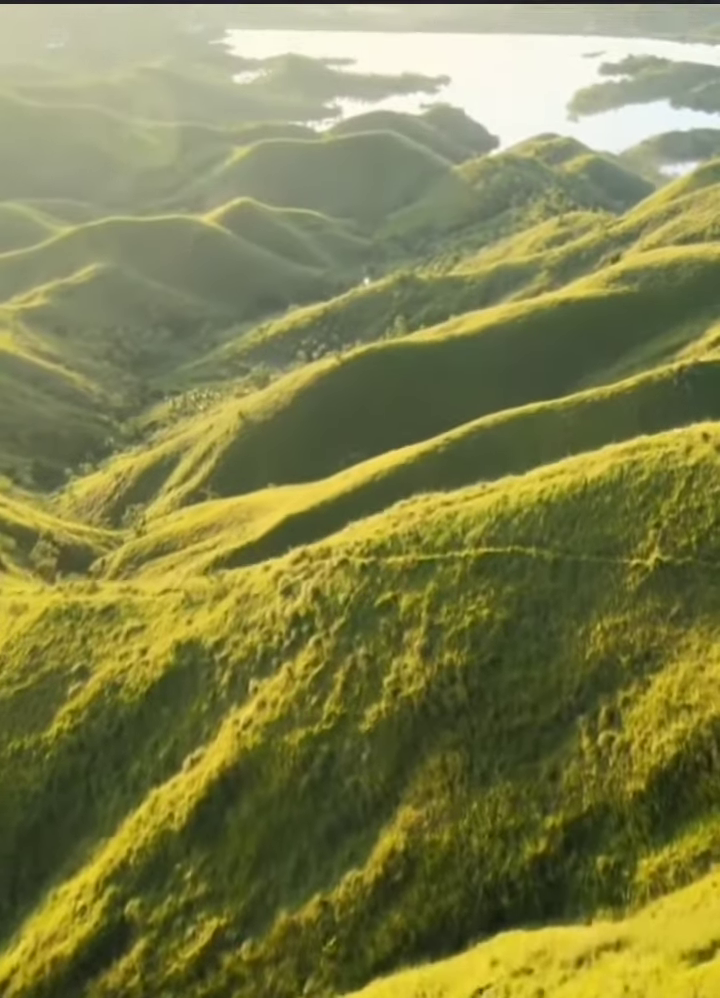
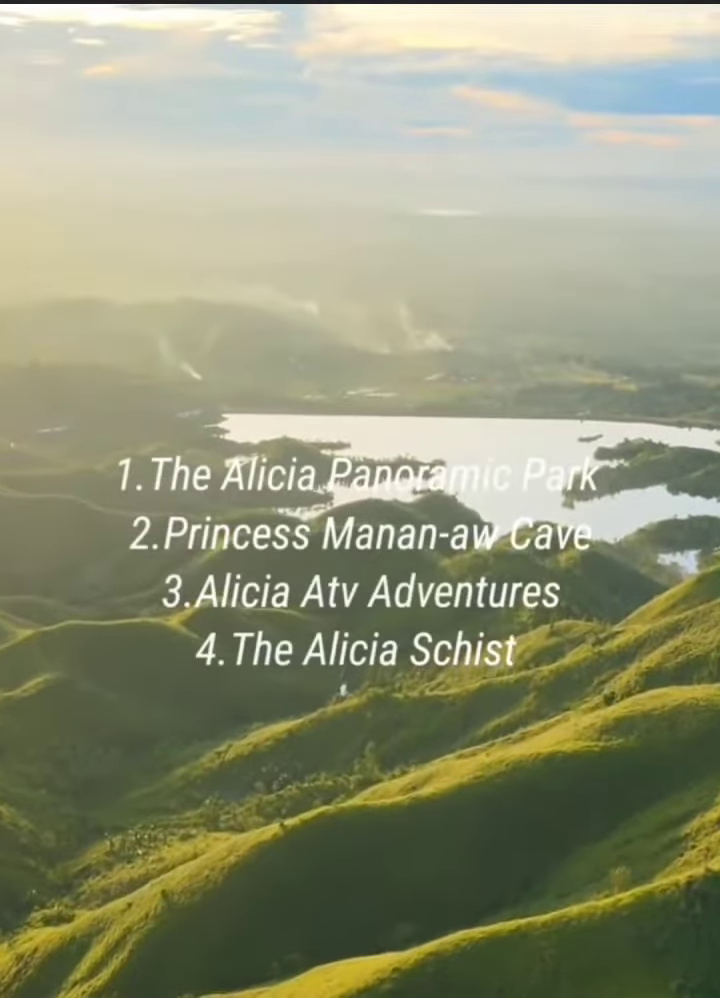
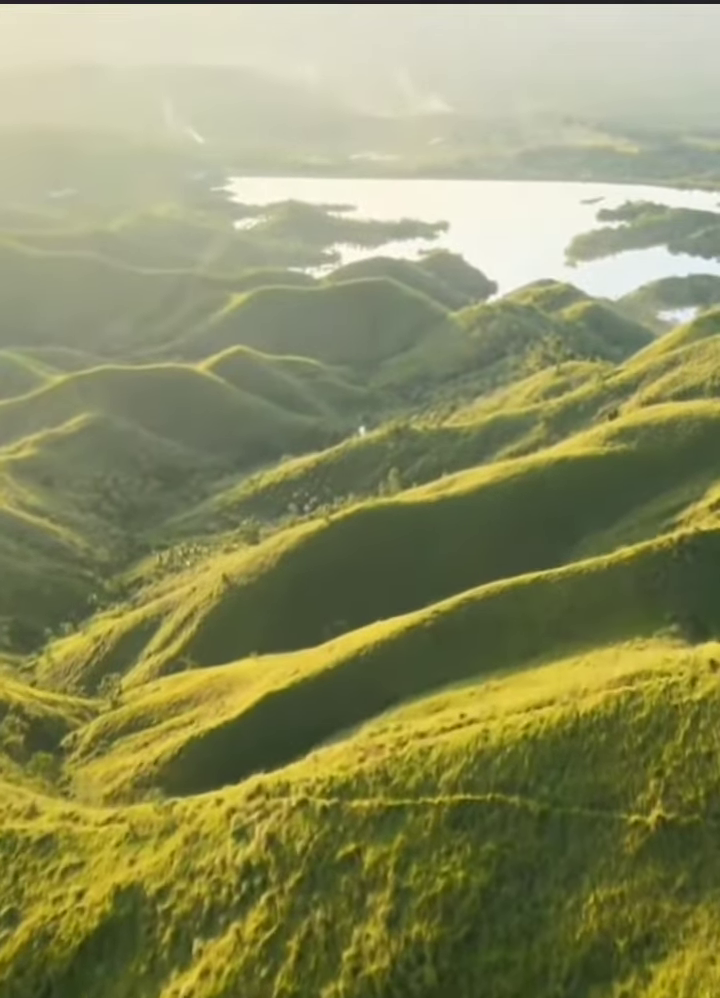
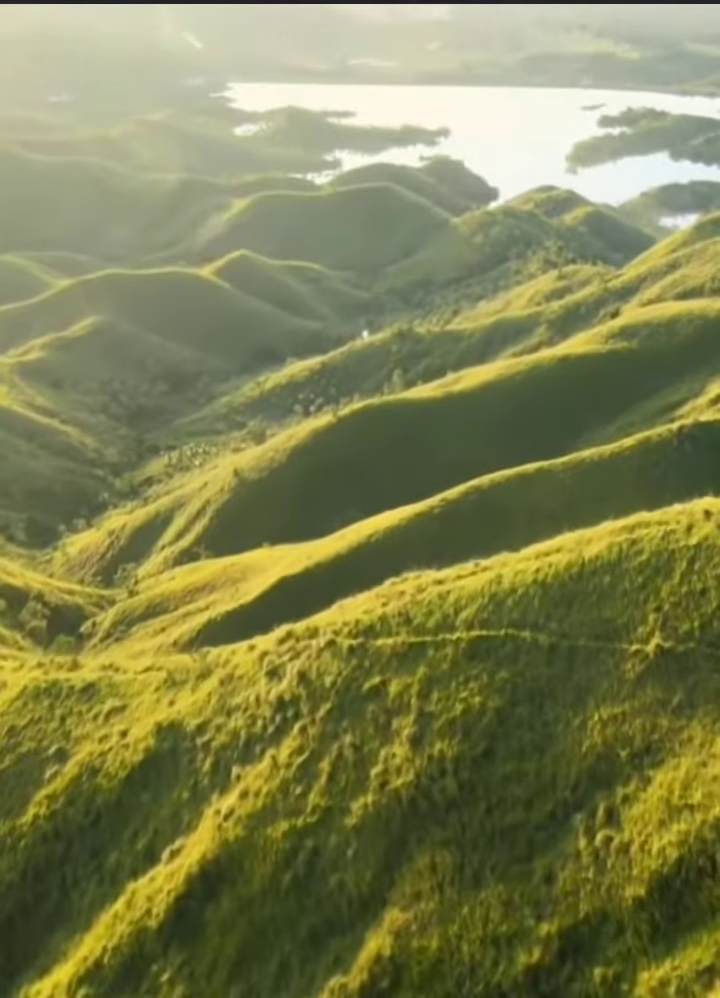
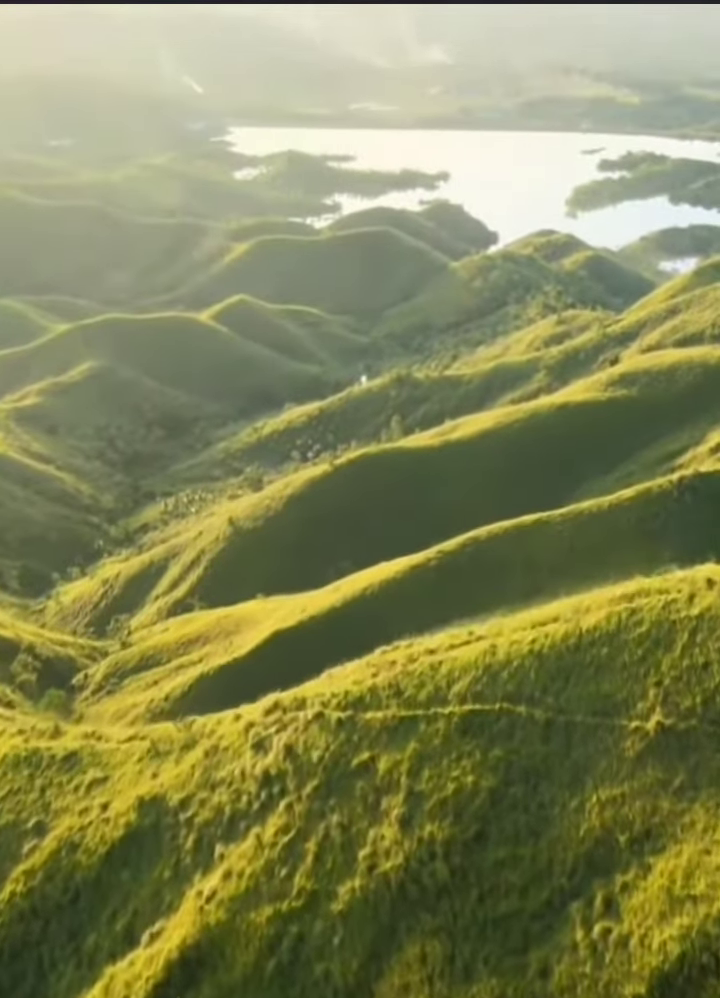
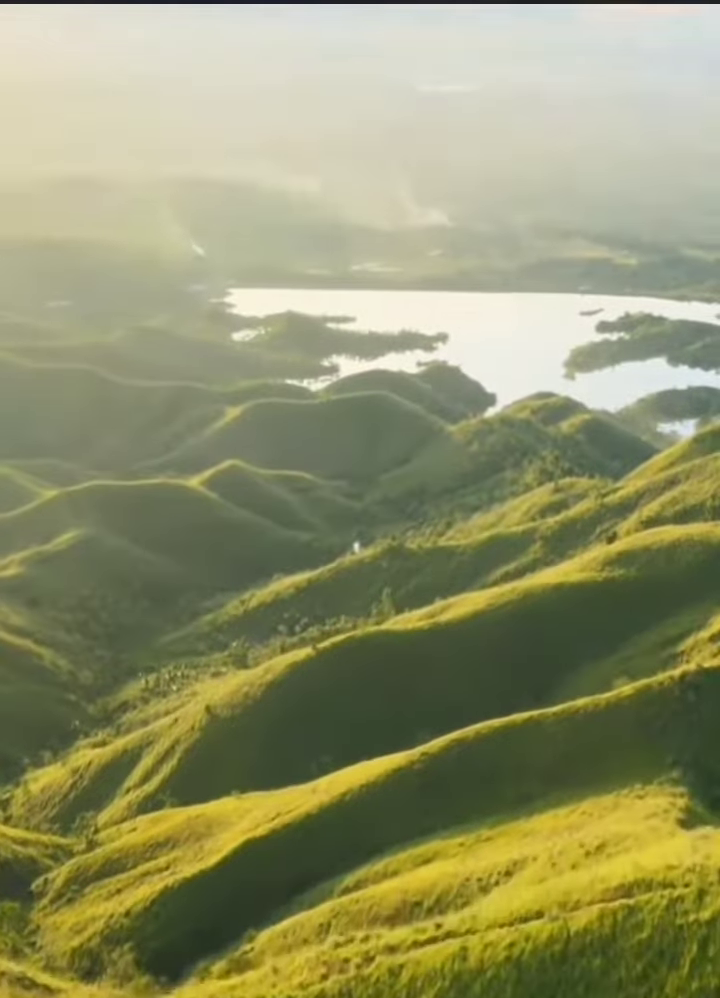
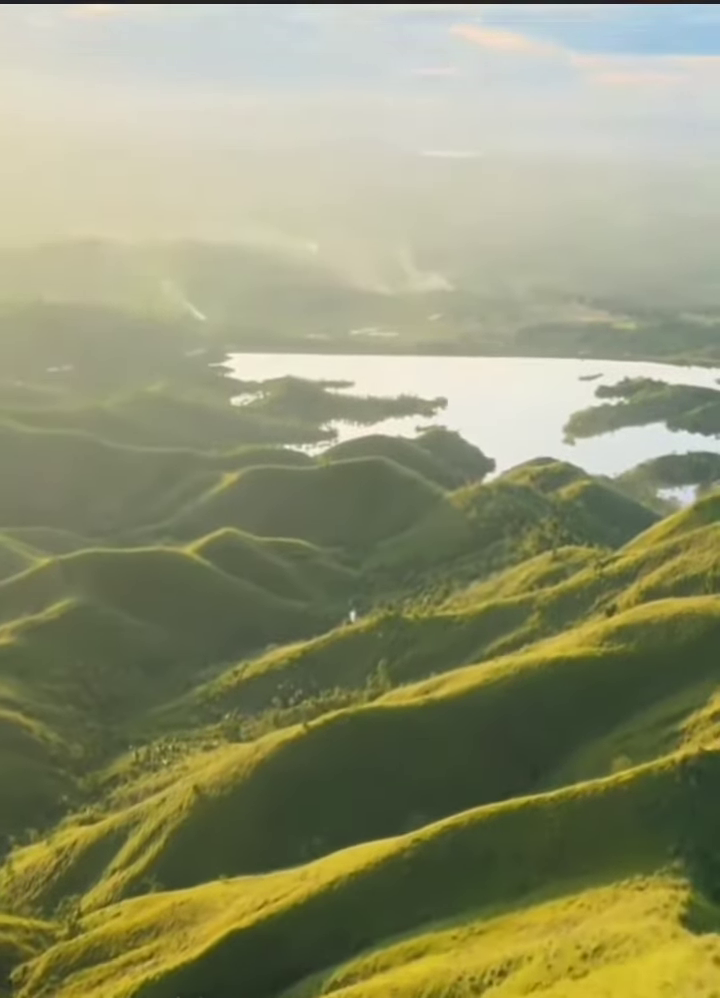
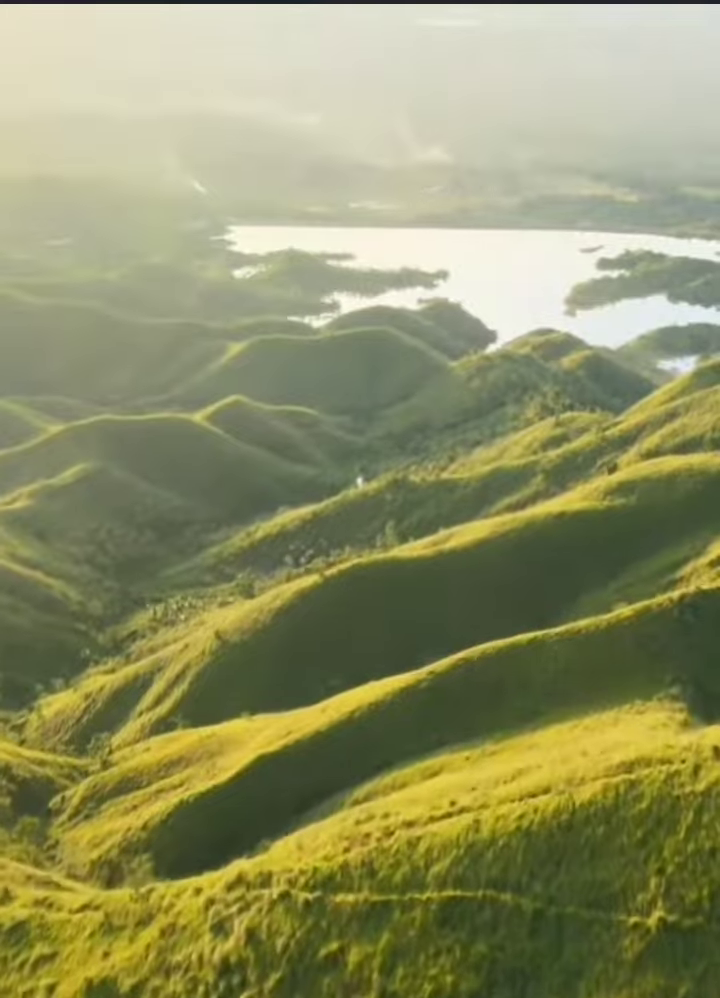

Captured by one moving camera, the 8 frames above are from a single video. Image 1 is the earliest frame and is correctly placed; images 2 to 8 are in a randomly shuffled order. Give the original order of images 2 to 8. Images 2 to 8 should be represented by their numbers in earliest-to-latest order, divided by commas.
4, 5, 3, 8, 6, 7, 2
